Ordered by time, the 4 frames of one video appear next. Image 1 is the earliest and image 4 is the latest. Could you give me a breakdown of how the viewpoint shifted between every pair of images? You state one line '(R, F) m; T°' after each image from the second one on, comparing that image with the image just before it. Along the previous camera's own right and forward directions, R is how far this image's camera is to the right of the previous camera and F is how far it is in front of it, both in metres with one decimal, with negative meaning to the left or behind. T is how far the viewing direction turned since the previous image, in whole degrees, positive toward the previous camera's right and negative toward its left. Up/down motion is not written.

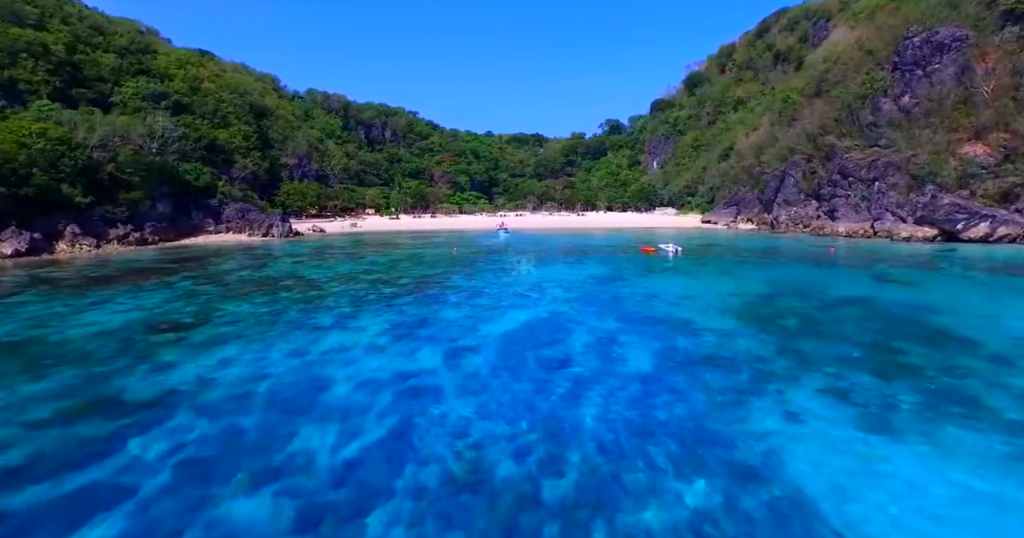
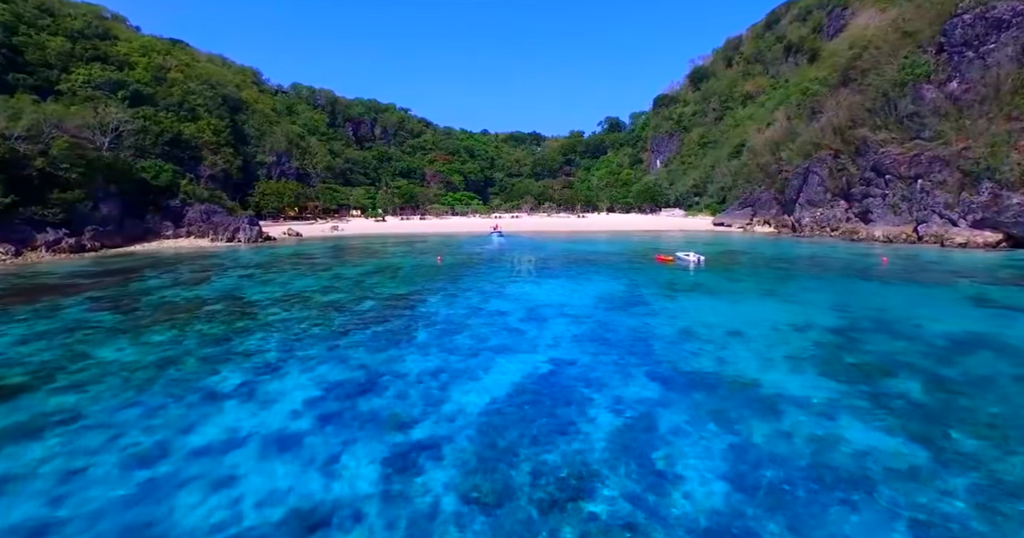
(+0.2, +5.1) m; 0°
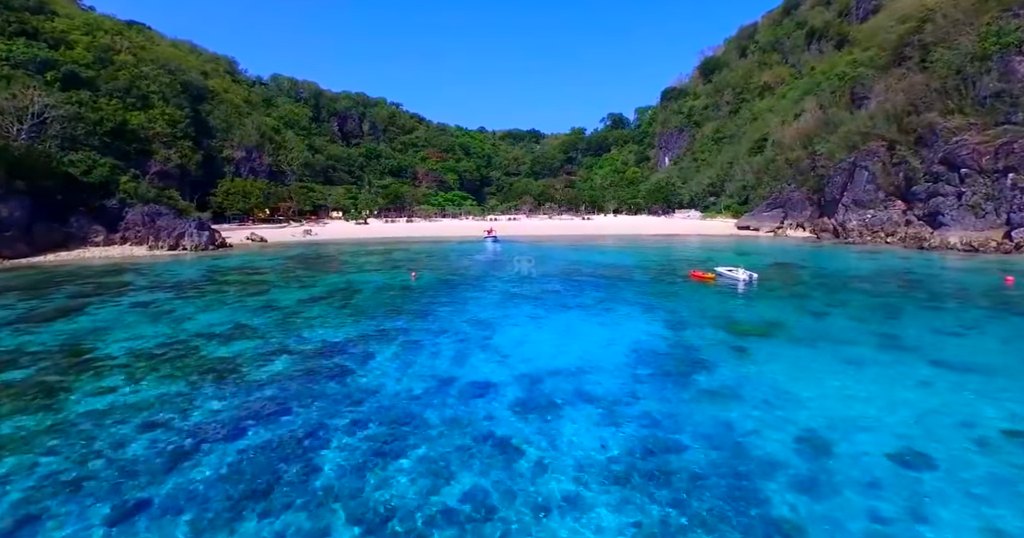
(+0.1, +7.0) m; 0°
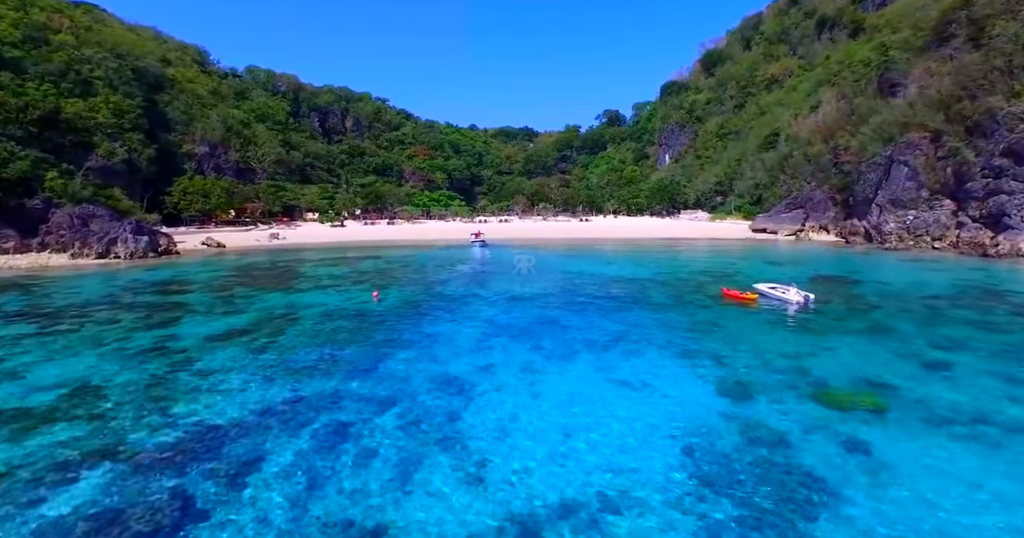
(+0.2, +5.3) m; +1°
